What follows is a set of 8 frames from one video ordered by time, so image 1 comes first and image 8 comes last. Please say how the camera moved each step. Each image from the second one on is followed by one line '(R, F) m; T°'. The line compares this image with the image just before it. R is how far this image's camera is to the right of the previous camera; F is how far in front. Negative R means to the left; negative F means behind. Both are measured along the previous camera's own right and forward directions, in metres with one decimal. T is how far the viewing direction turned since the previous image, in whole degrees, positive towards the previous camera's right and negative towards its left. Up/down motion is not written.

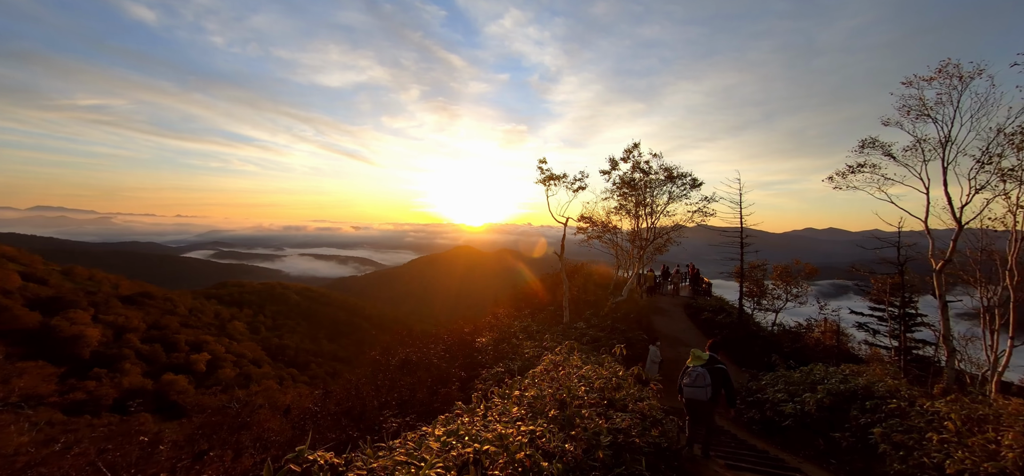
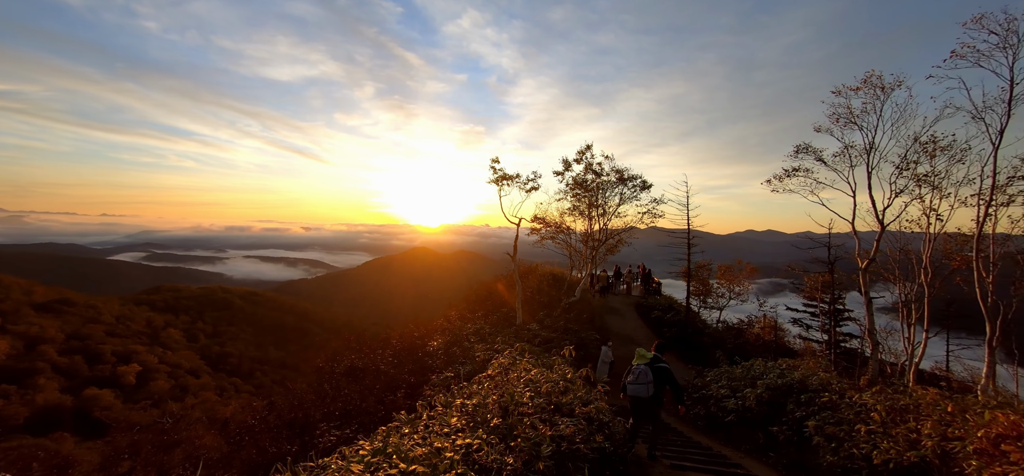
(+0.2, +0.2) m; +6°
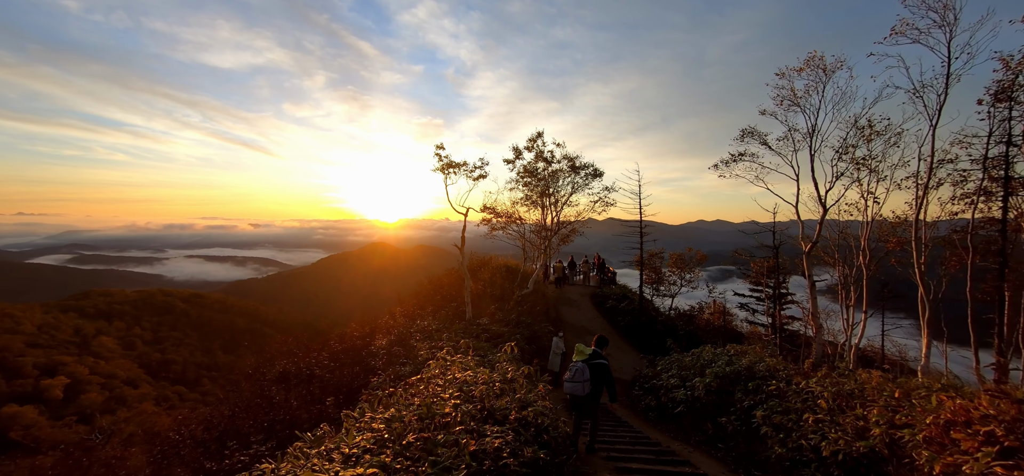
(+0.4, +0.5) m; +5°
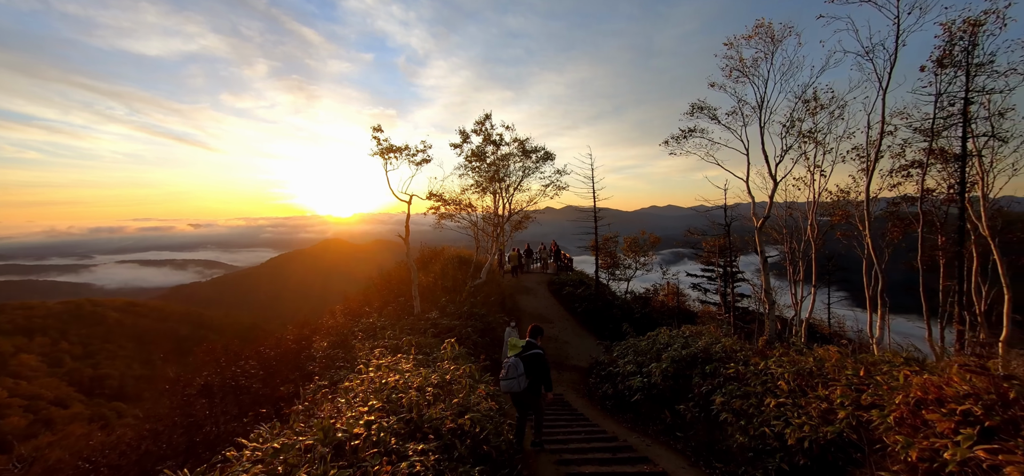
(+0.3, +0.6) m; +6°
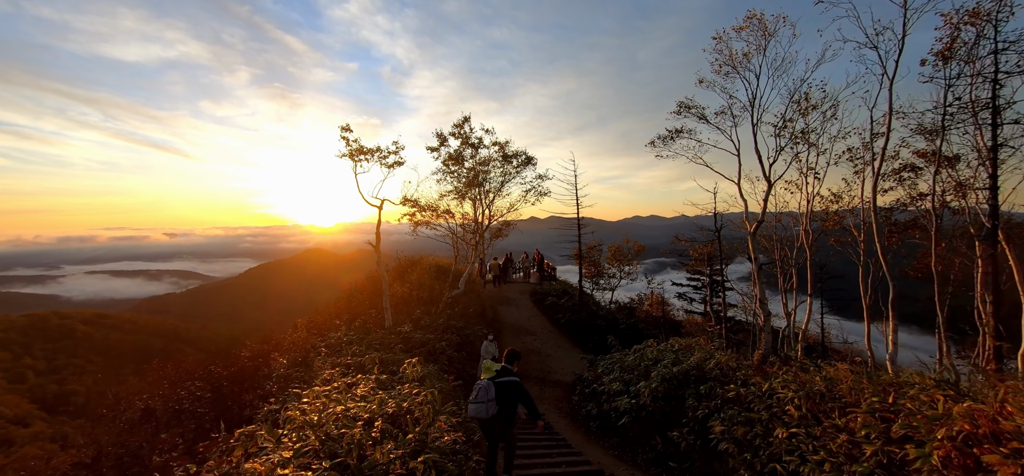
(+0.1, +0.6) m; +2°
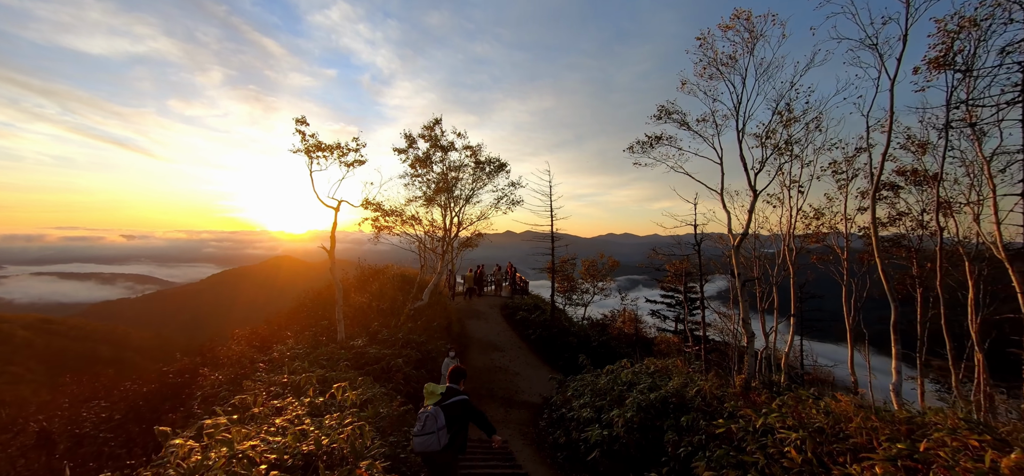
(+0.2, +0.6) m; +3°
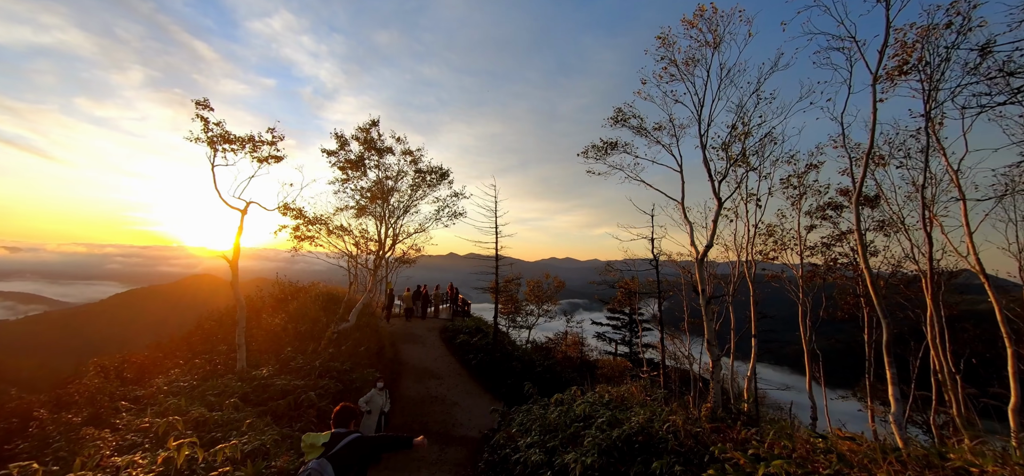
(+0.1, +0.8) m; +8°
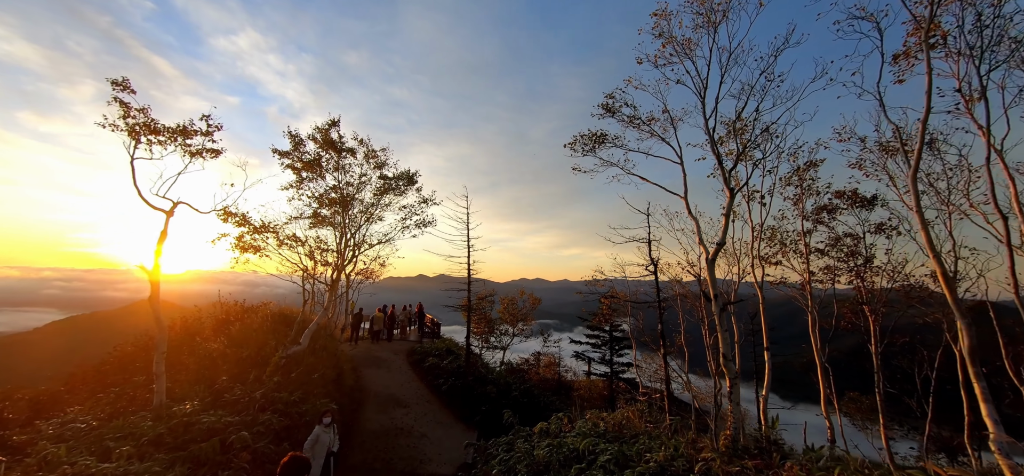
(-0.1, +0.8) m; +4°
